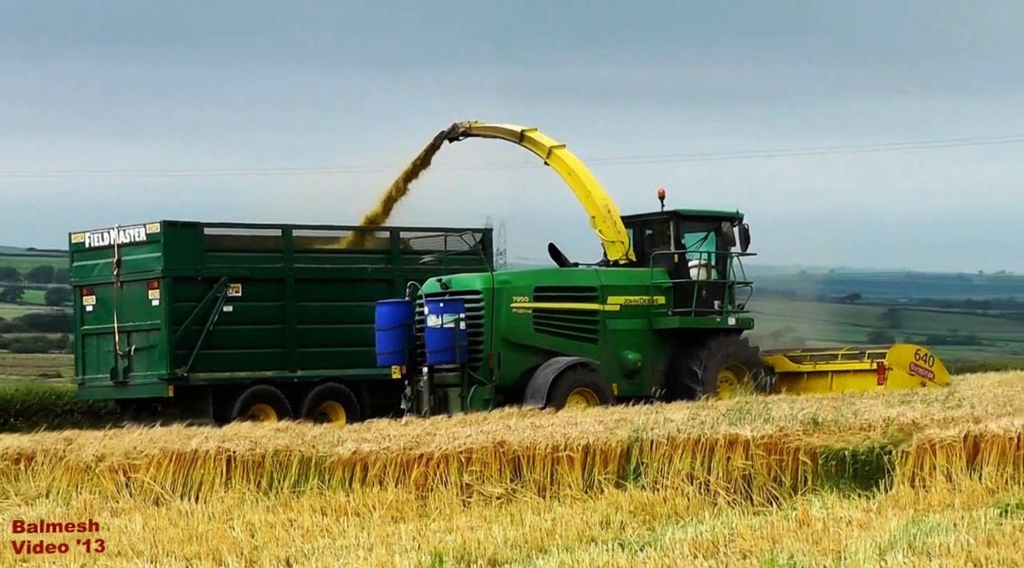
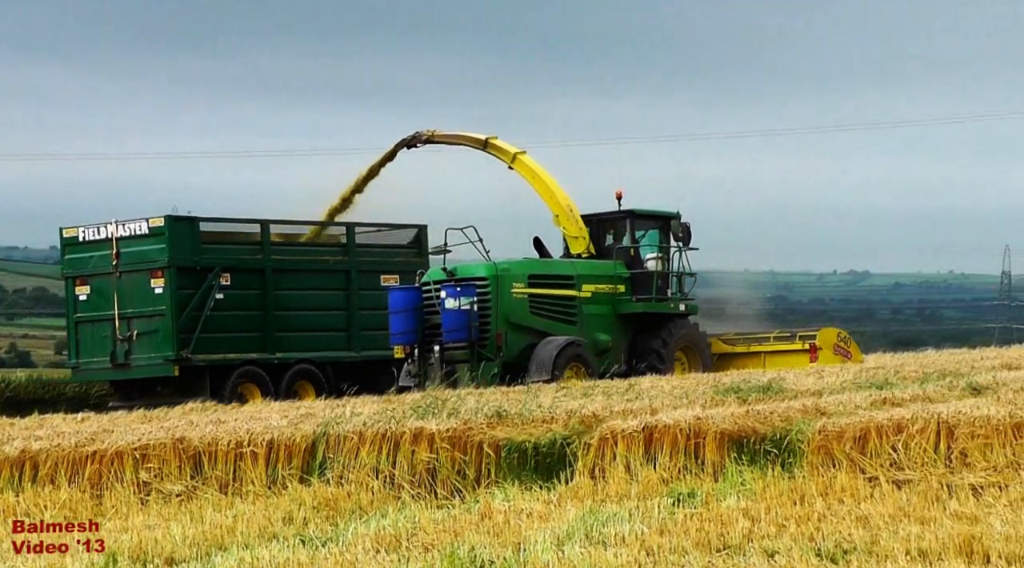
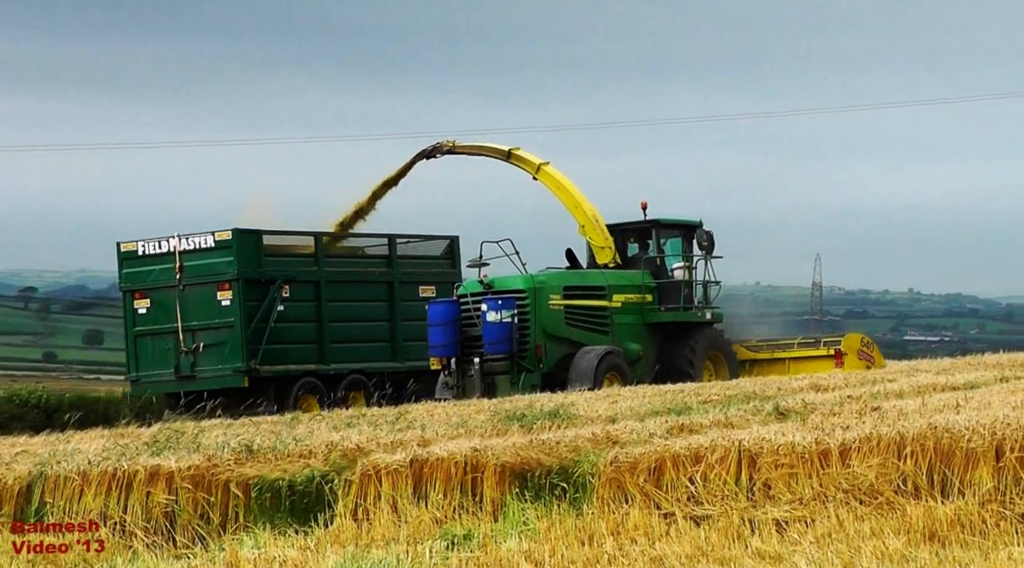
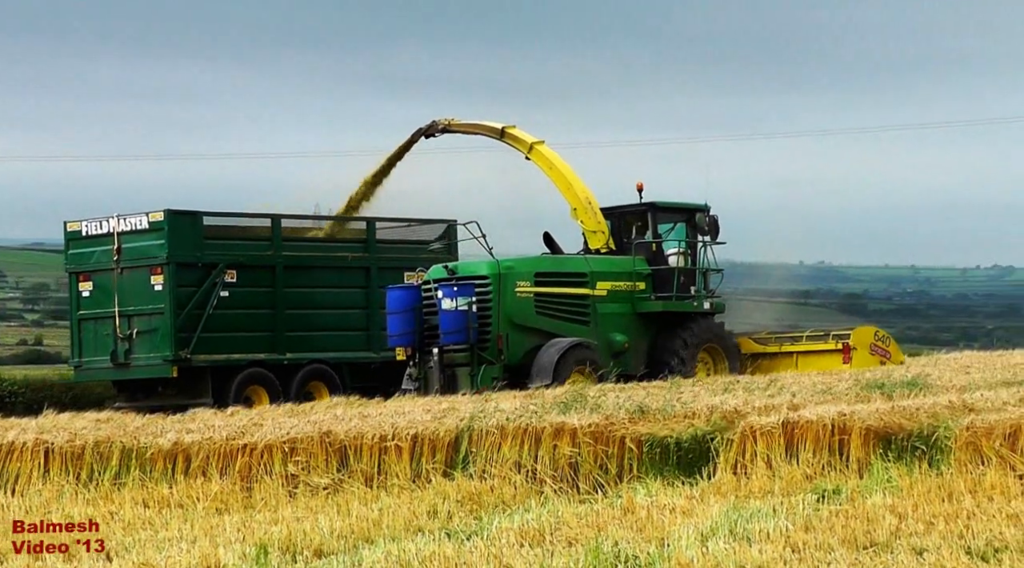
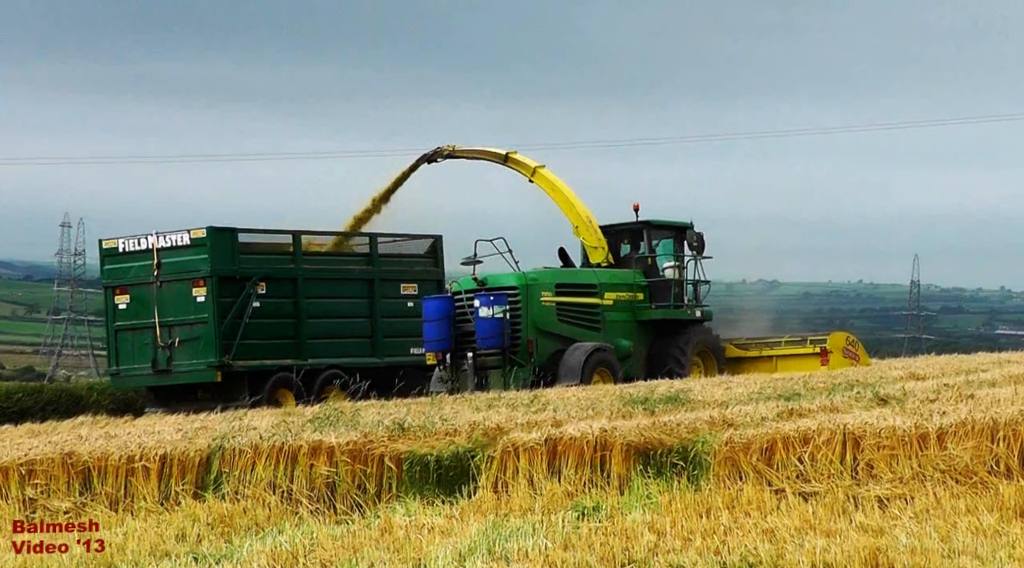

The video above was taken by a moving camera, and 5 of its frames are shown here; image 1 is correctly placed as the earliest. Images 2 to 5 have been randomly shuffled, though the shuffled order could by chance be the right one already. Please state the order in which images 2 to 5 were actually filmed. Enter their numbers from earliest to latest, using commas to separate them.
4, 2, 5, 3
